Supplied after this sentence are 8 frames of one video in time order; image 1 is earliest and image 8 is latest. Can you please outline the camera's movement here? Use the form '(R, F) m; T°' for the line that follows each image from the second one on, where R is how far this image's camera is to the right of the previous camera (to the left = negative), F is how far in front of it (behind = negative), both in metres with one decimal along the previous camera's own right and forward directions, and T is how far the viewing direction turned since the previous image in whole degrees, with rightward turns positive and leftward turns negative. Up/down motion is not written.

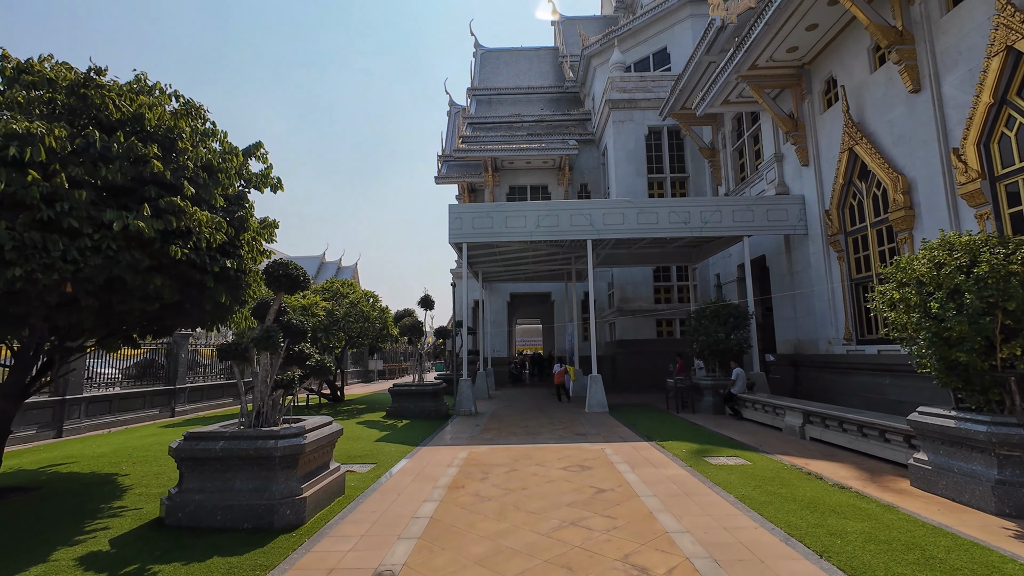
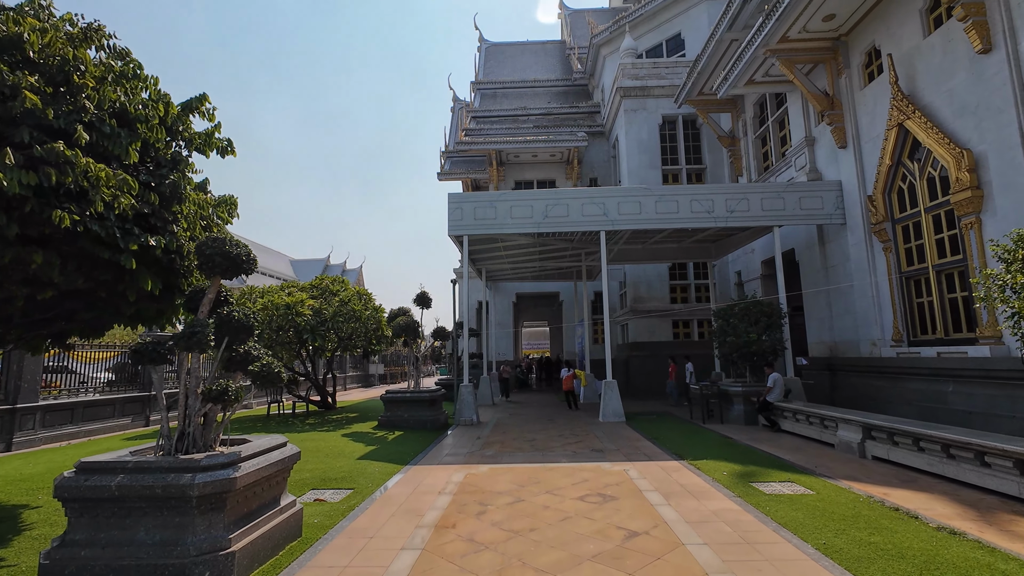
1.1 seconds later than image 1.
(0.0, +1.3) m; -1°
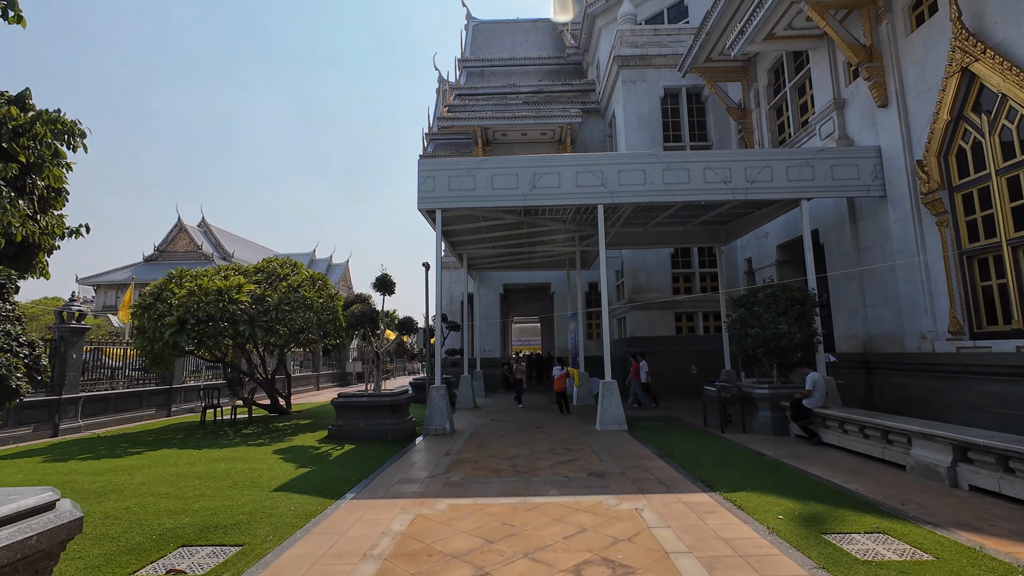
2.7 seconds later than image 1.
(+0.2, +2.0) m; +1°
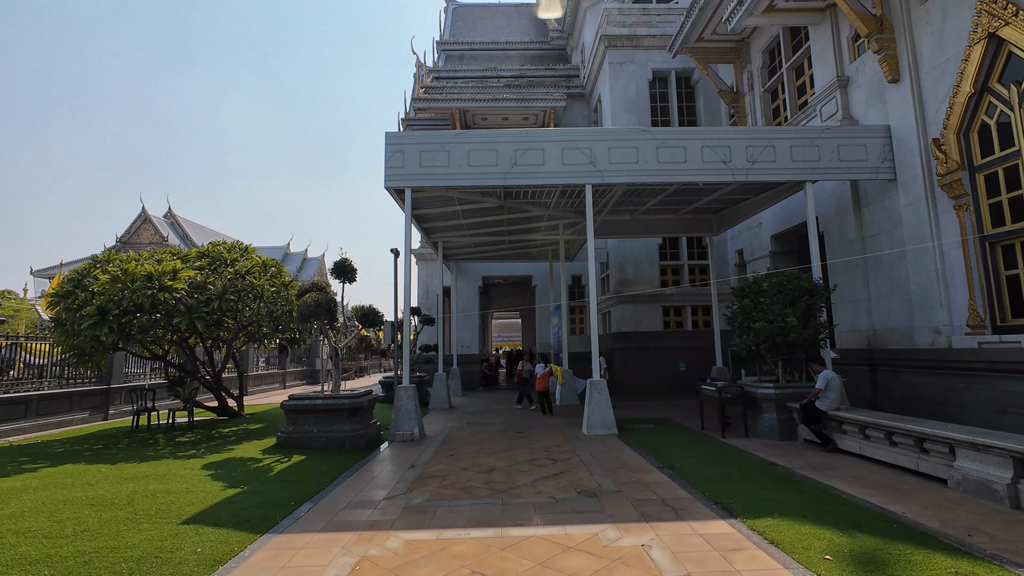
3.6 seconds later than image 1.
(+0.1, +1.1) m; +2°
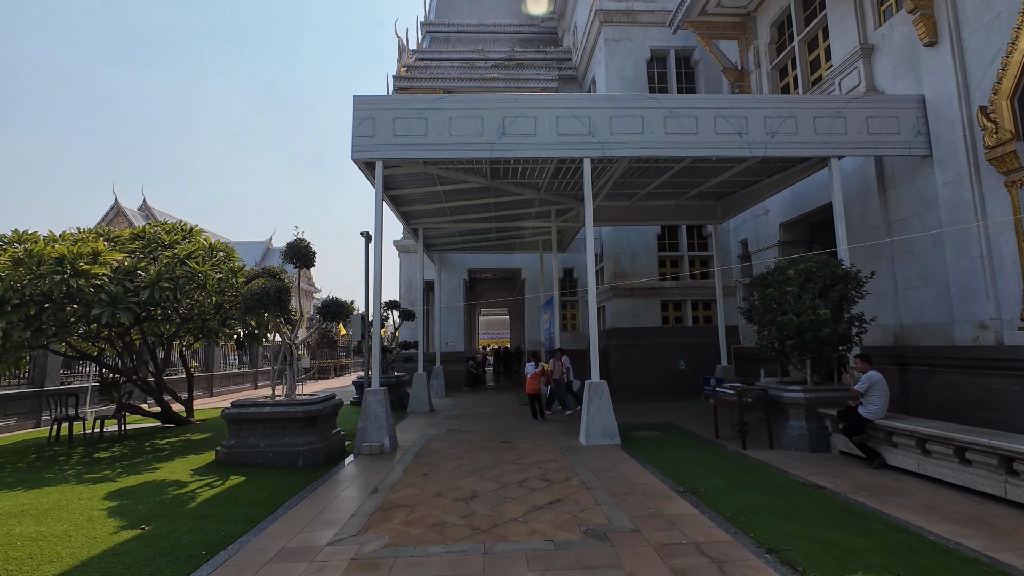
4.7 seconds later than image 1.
(0.0, +1.3) m; +1°
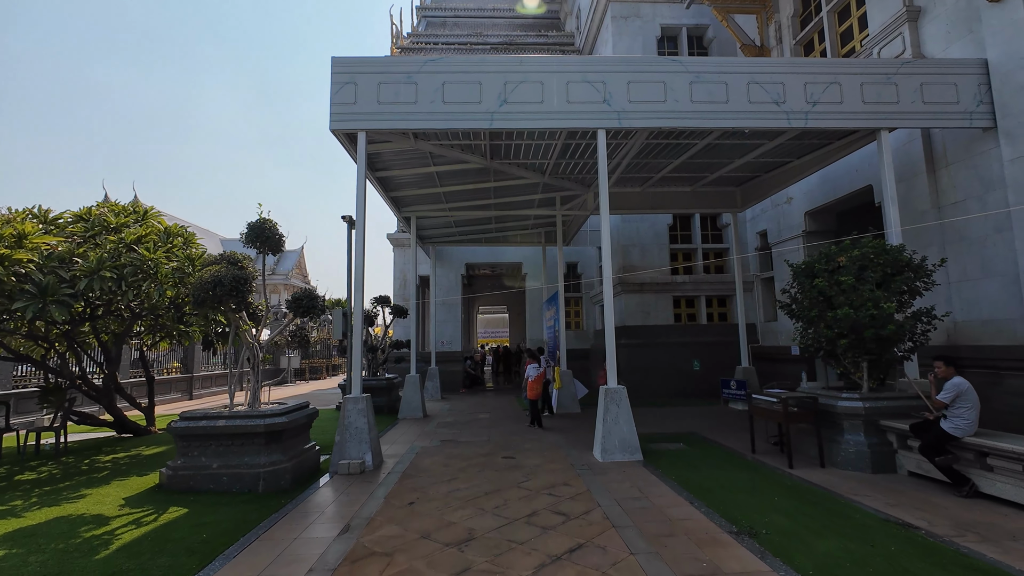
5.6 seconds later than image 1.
(-0.1, +1.1) m; 0°
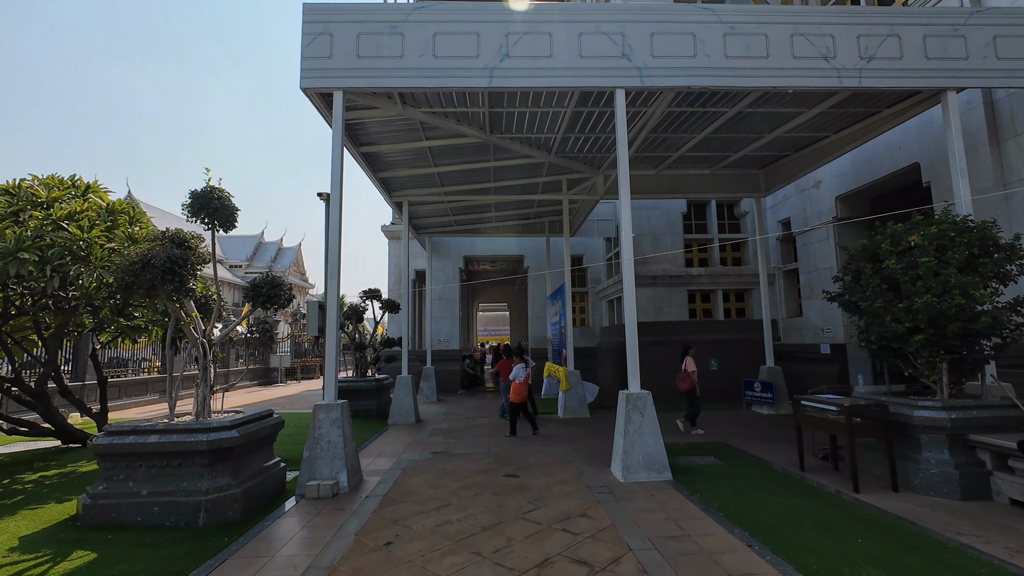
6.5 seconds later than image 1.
(0.0, +1.1) m; 0°
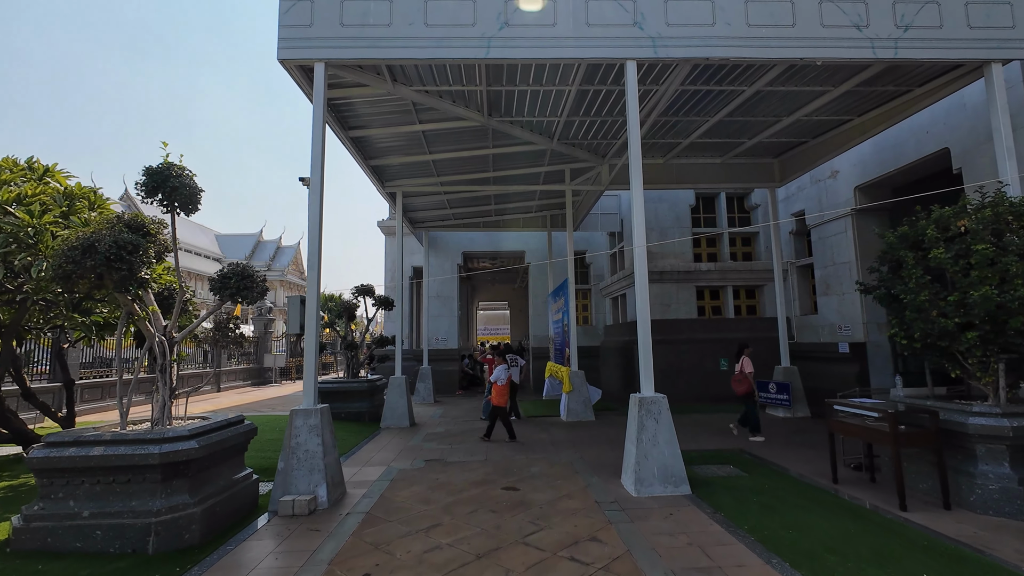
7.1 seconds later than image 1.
(0.0, +0.6) m; 0°
